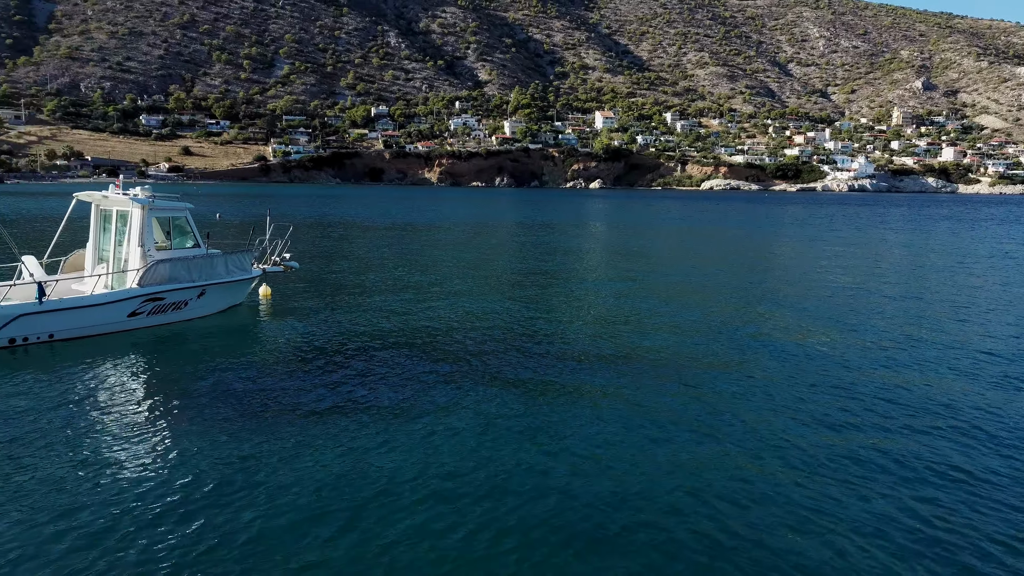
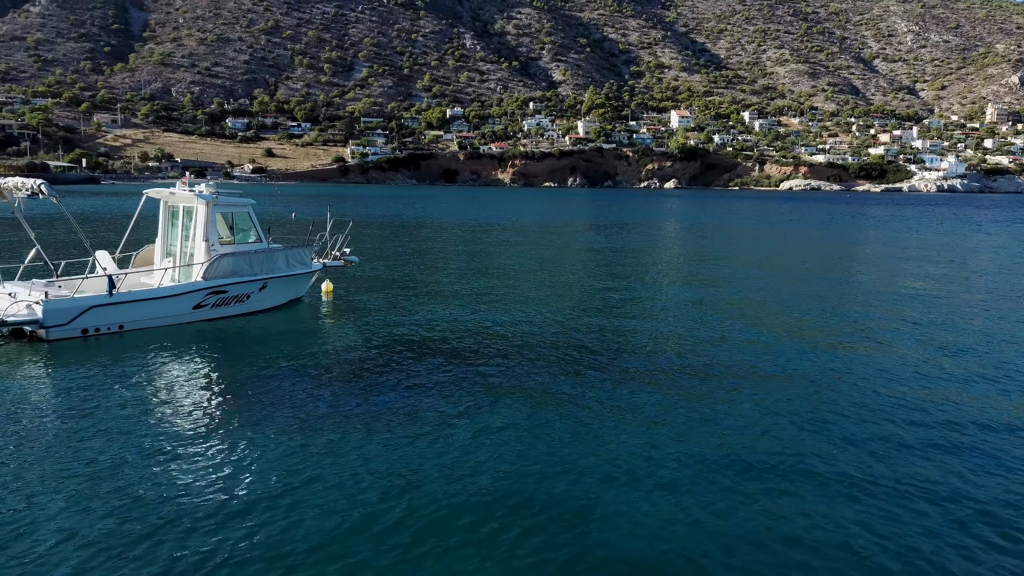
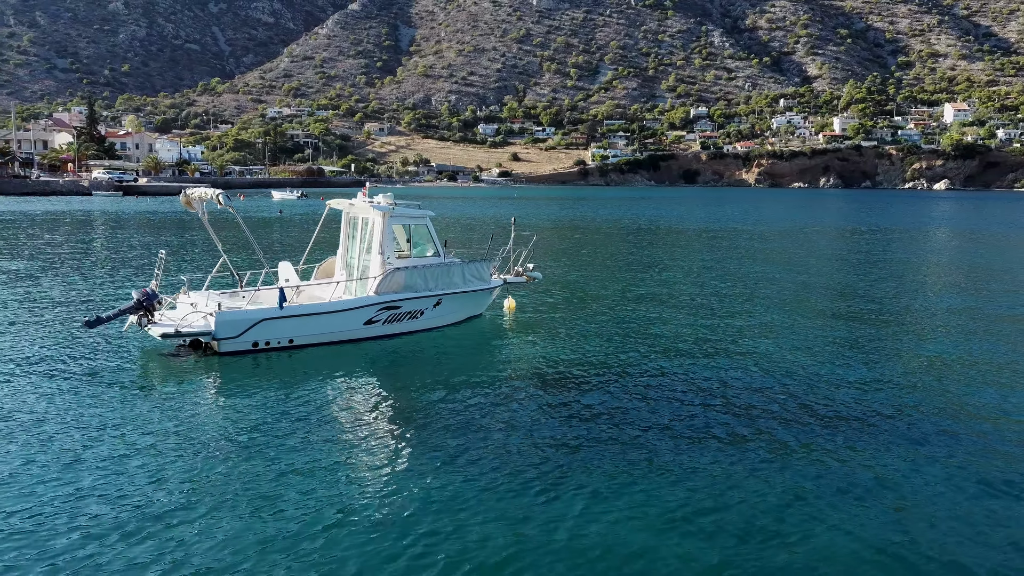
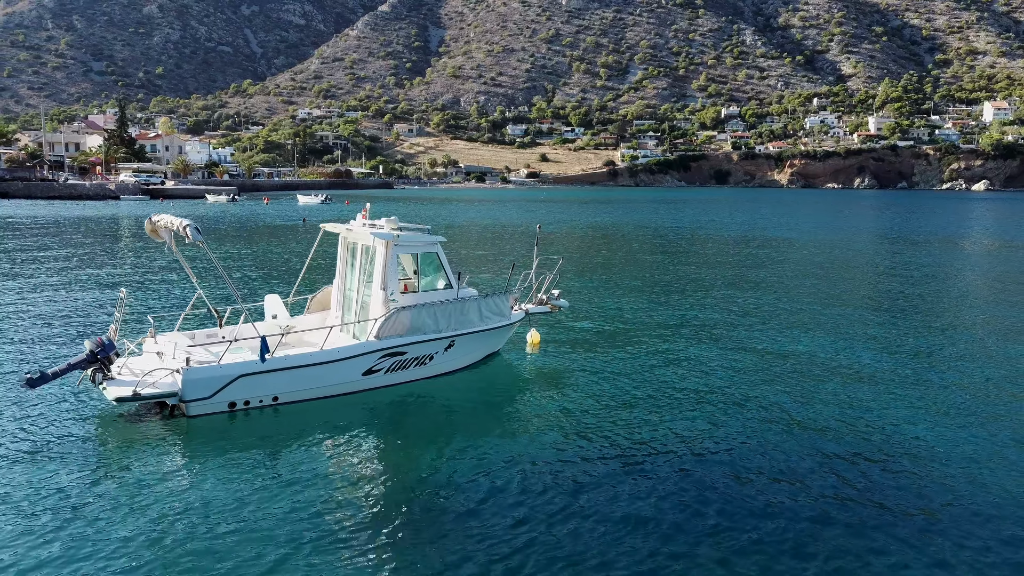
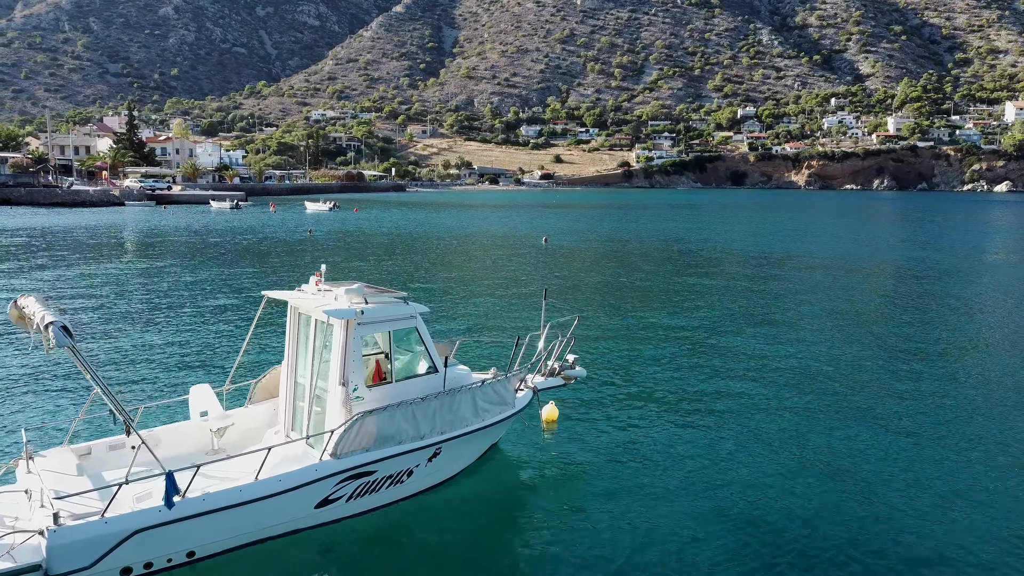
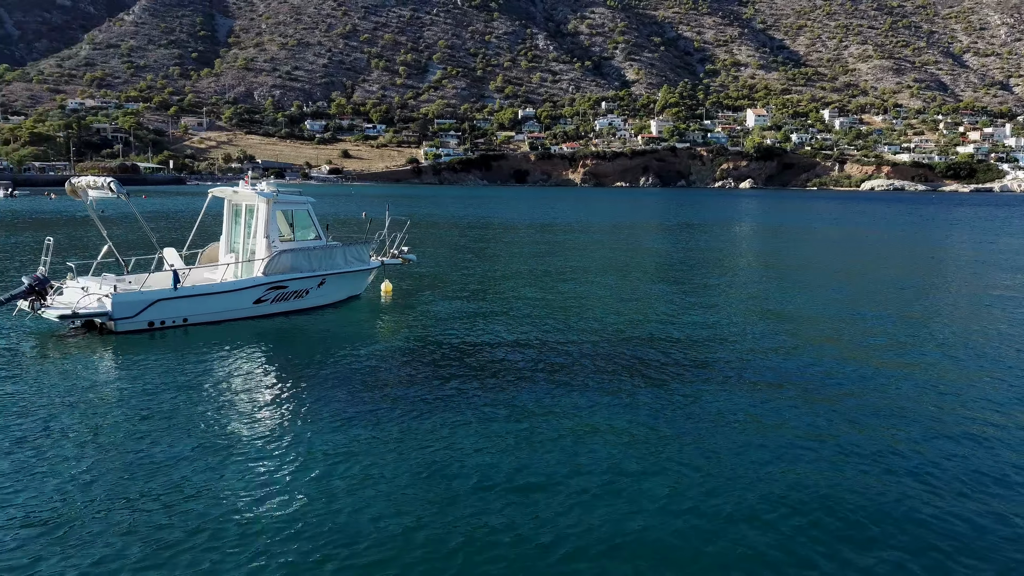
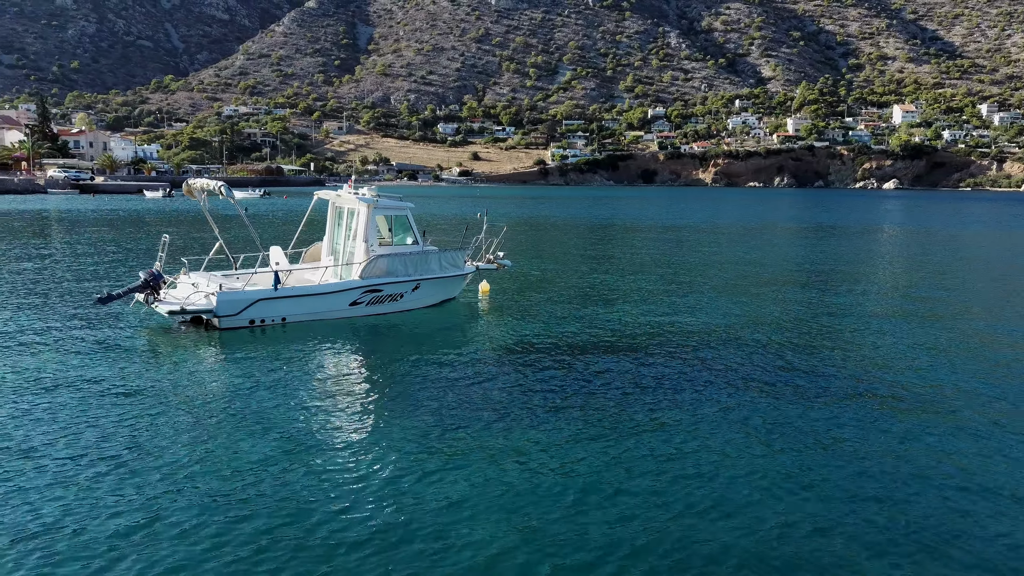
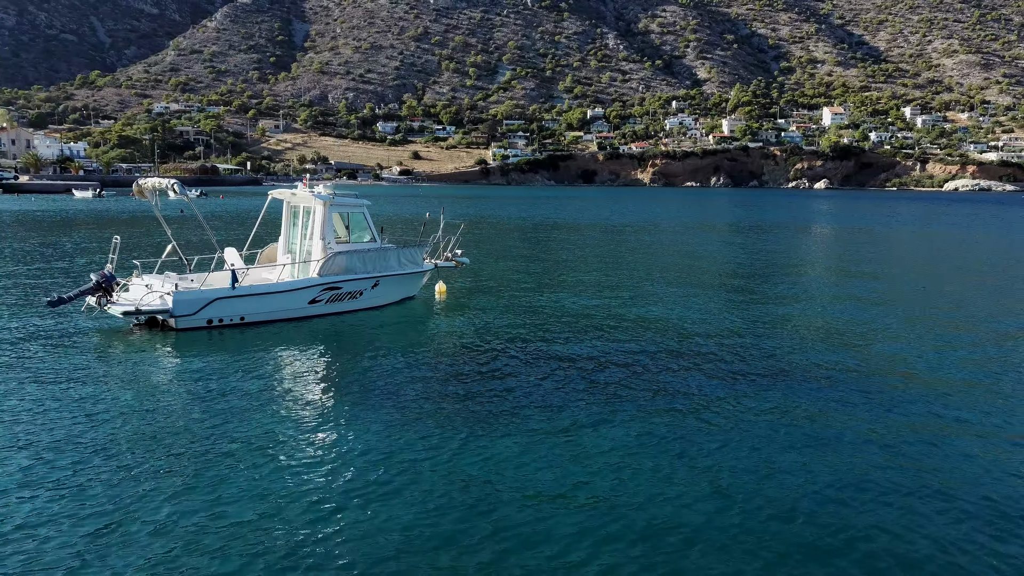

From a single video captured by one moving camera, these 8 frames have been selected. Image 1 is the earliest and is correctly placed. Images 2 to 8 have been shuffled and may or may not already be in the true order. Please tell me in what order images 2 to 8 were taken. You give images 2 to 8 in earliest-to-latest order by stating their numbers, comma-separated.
2, 6, 8, 7, 3, 4, 5
